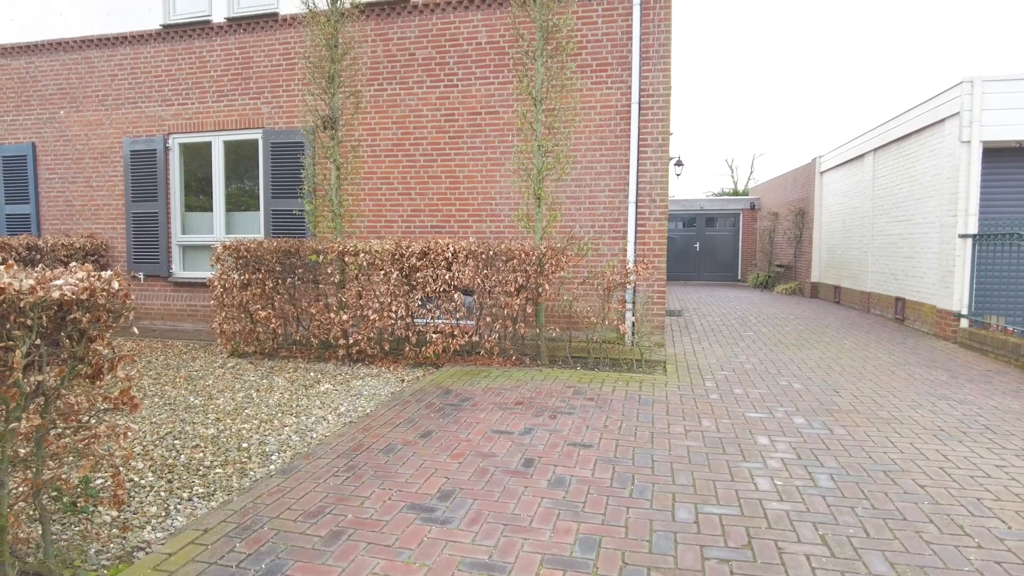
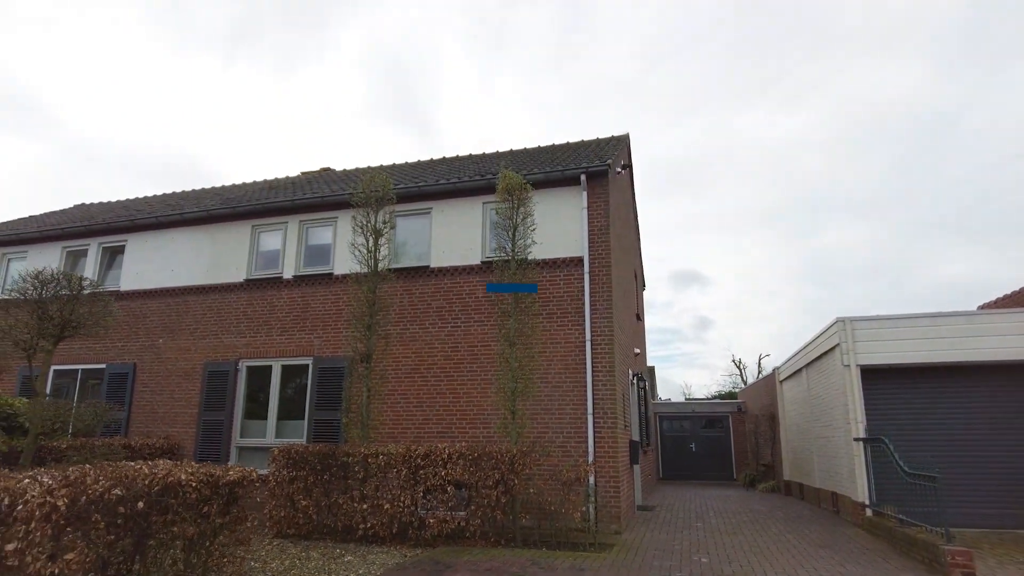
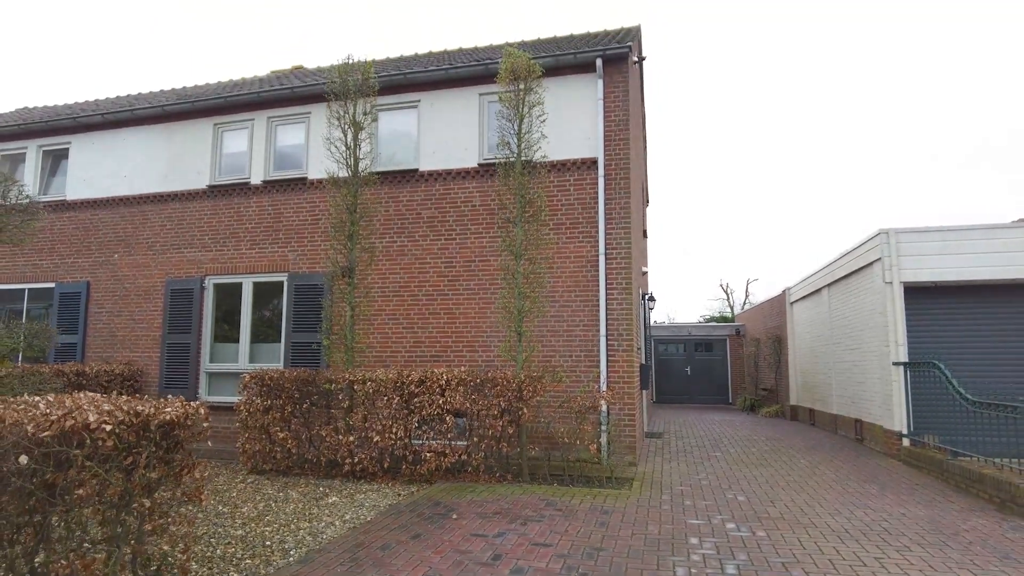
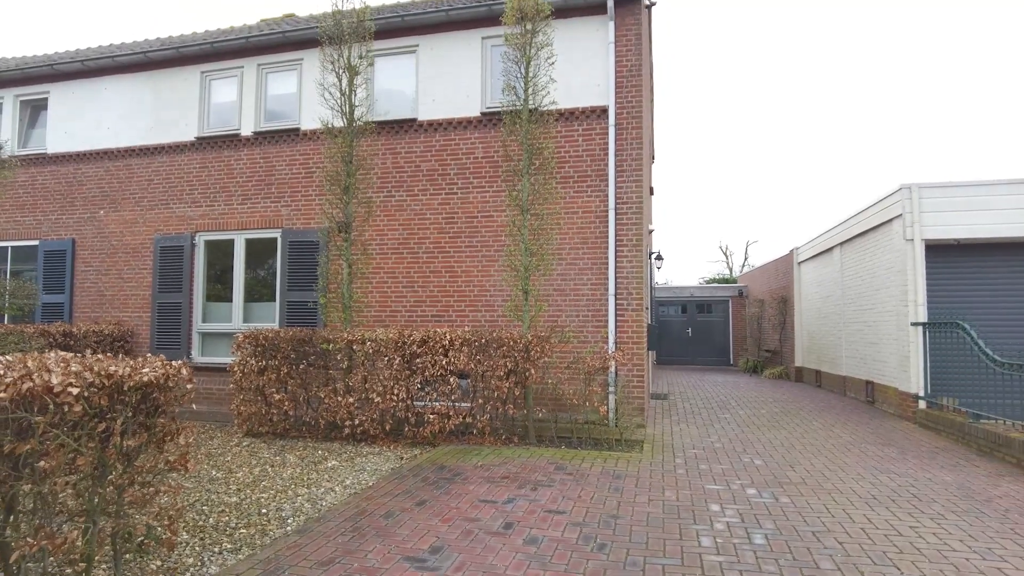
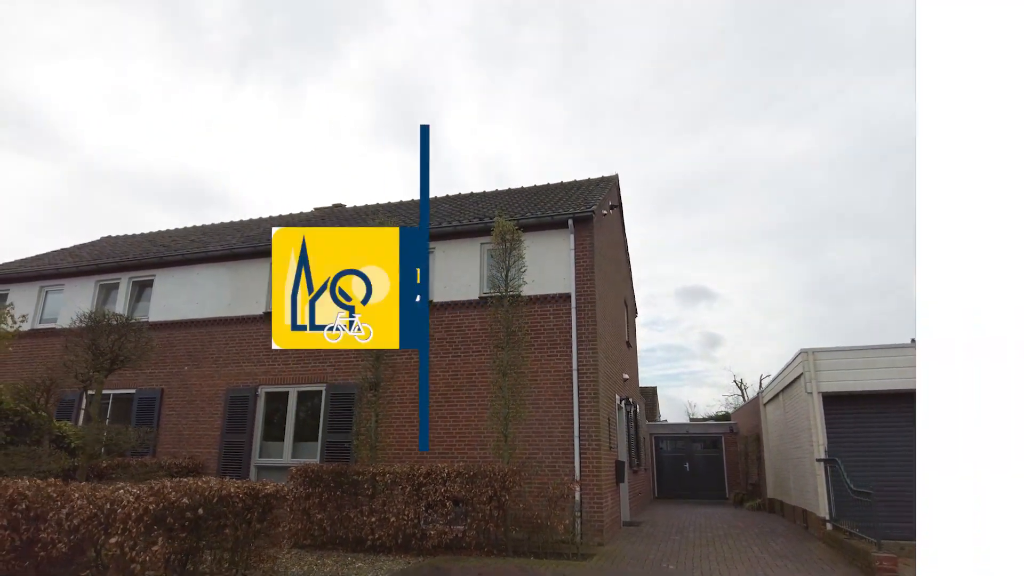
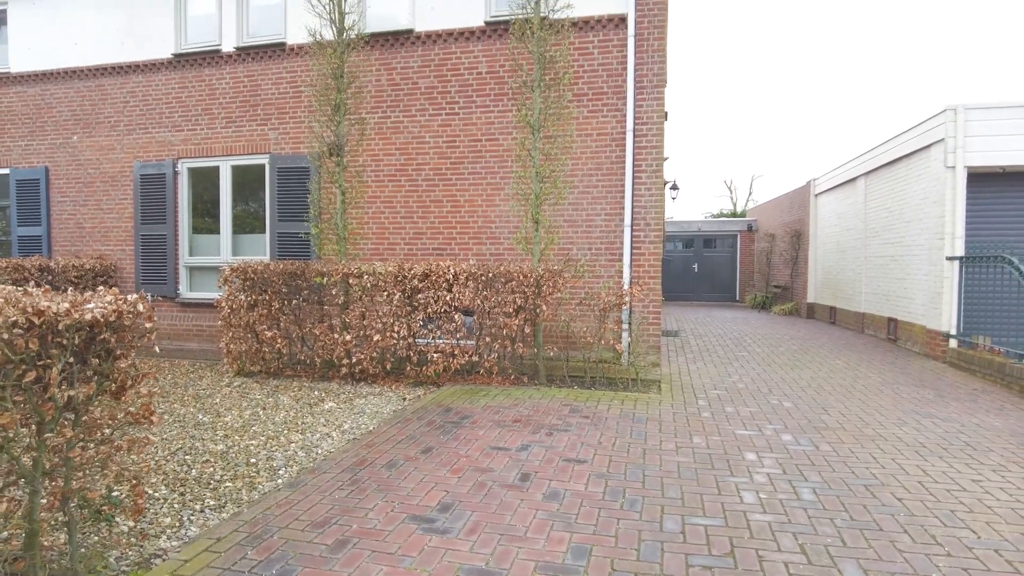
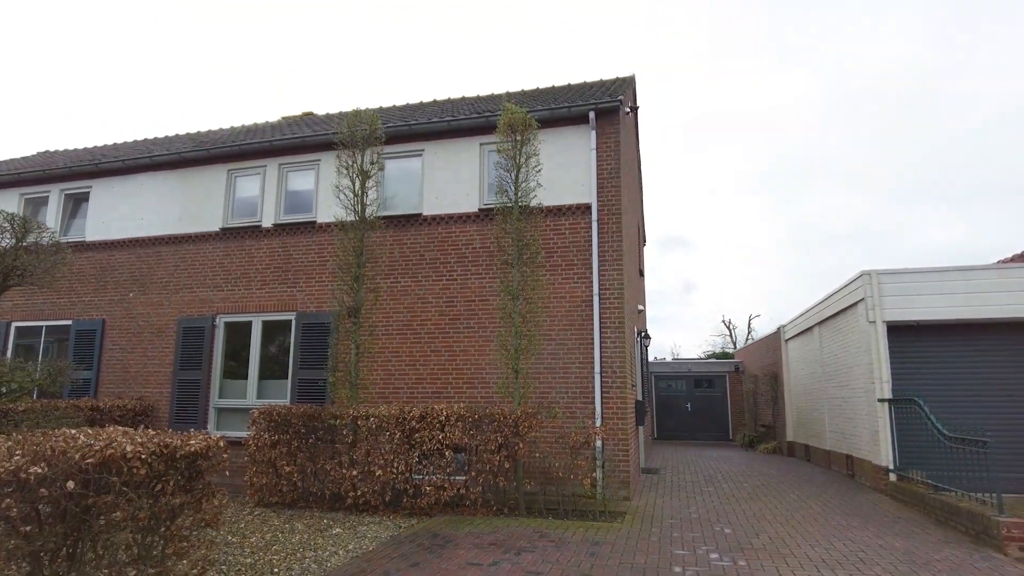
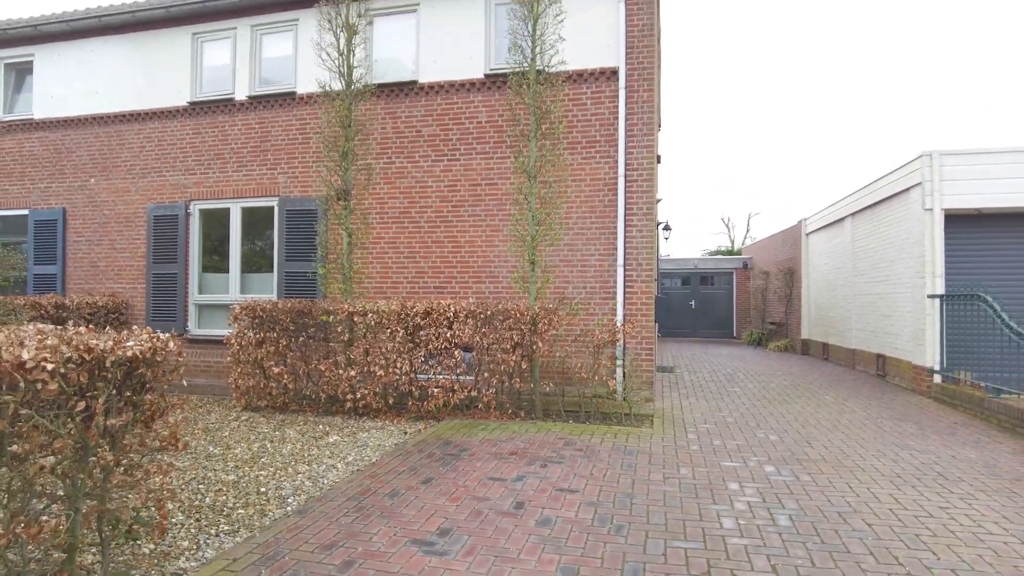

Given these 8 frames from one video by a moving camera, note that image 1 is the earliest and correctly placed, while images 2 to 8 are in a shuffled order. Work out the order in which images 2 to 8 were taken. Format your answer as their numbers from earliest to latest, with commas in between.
6, 8, 4, 3, 7, 2, 5
